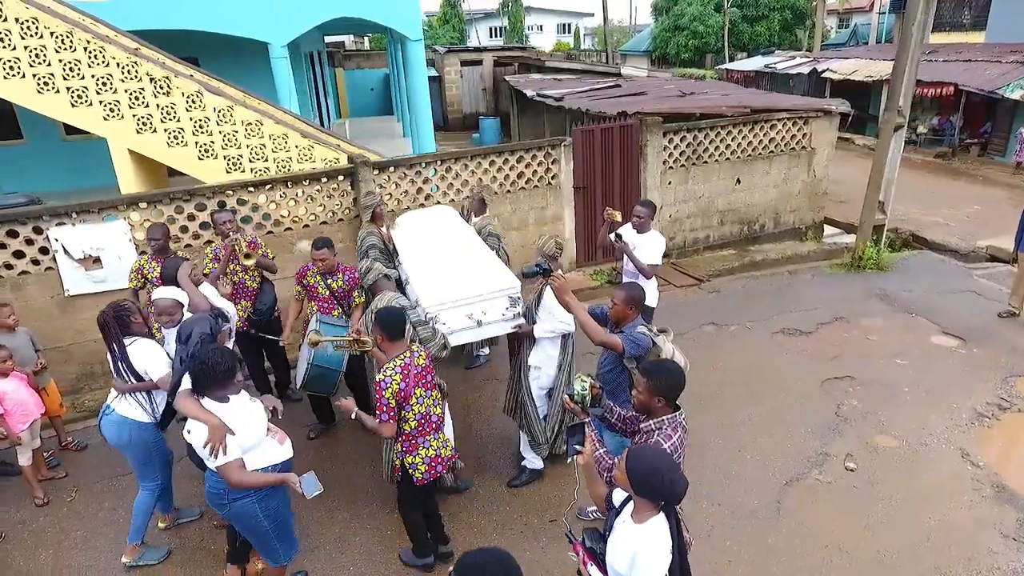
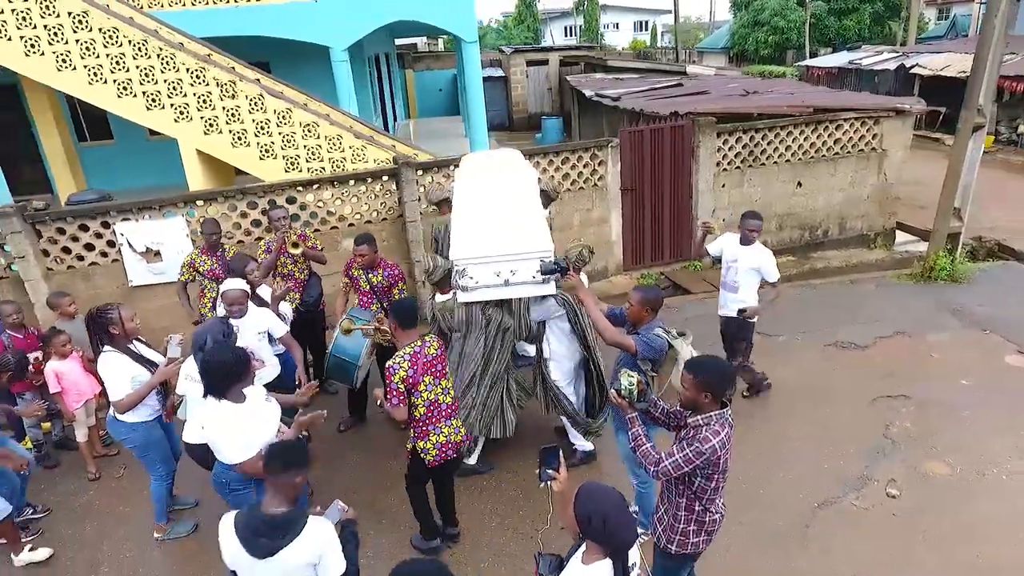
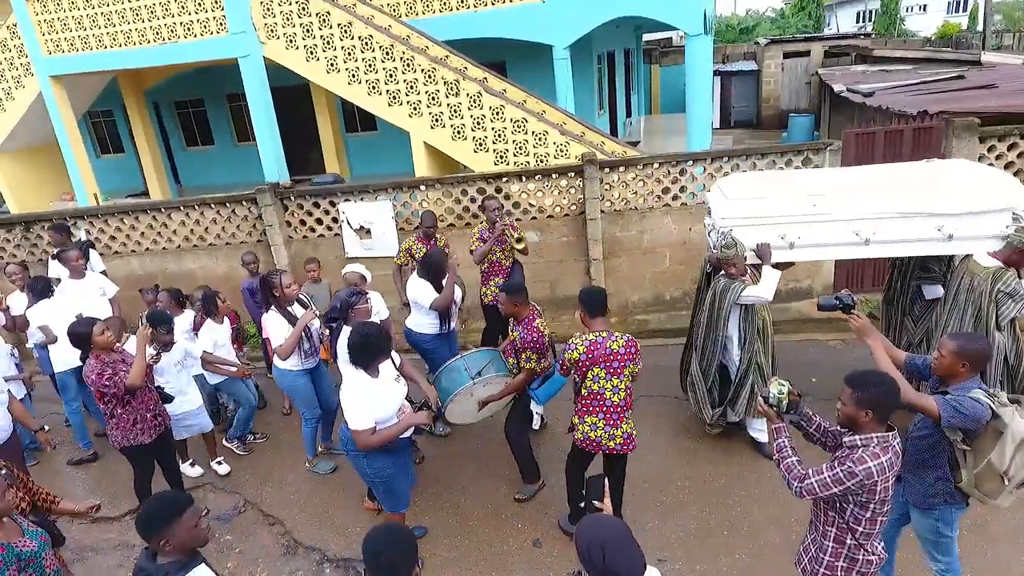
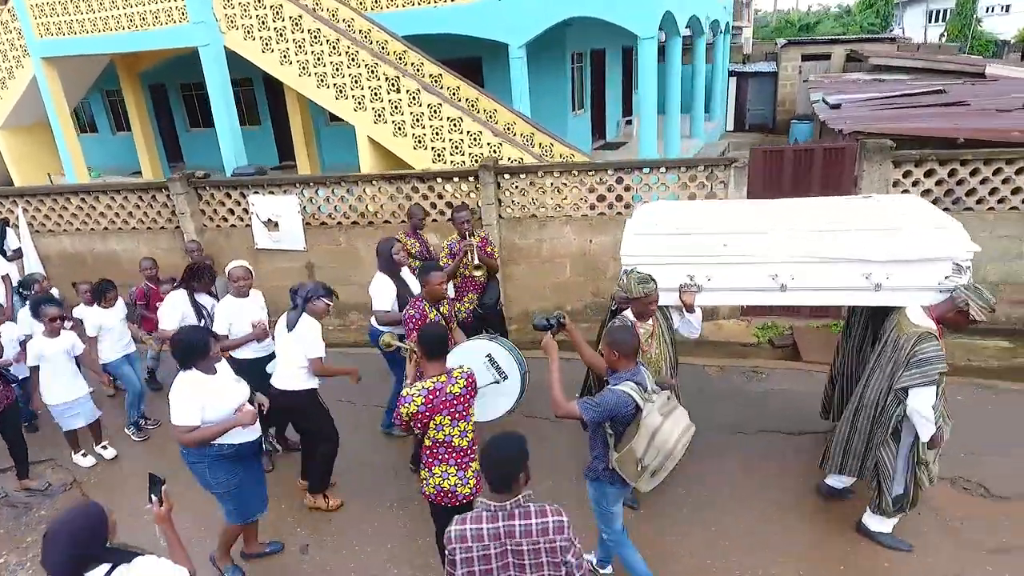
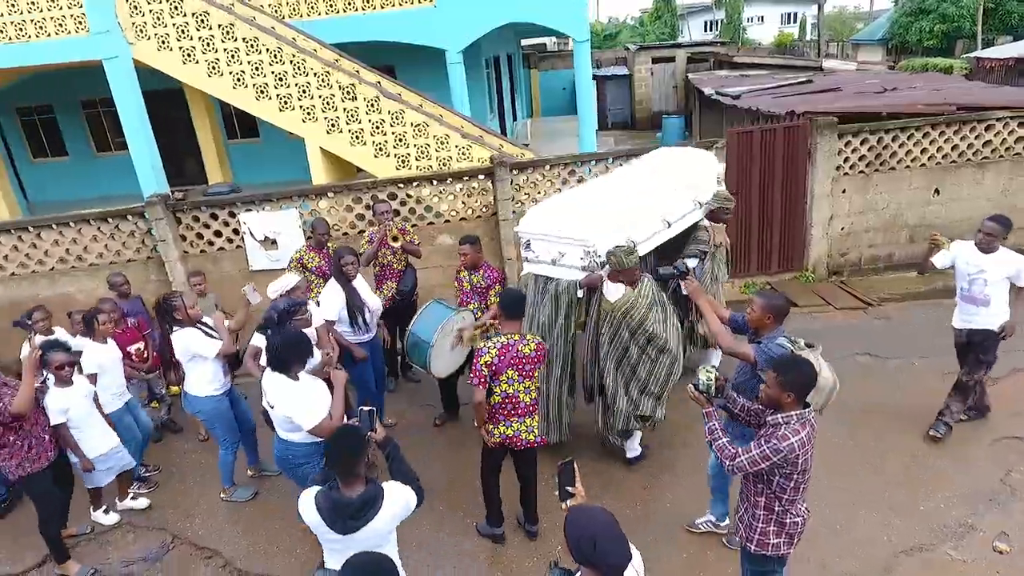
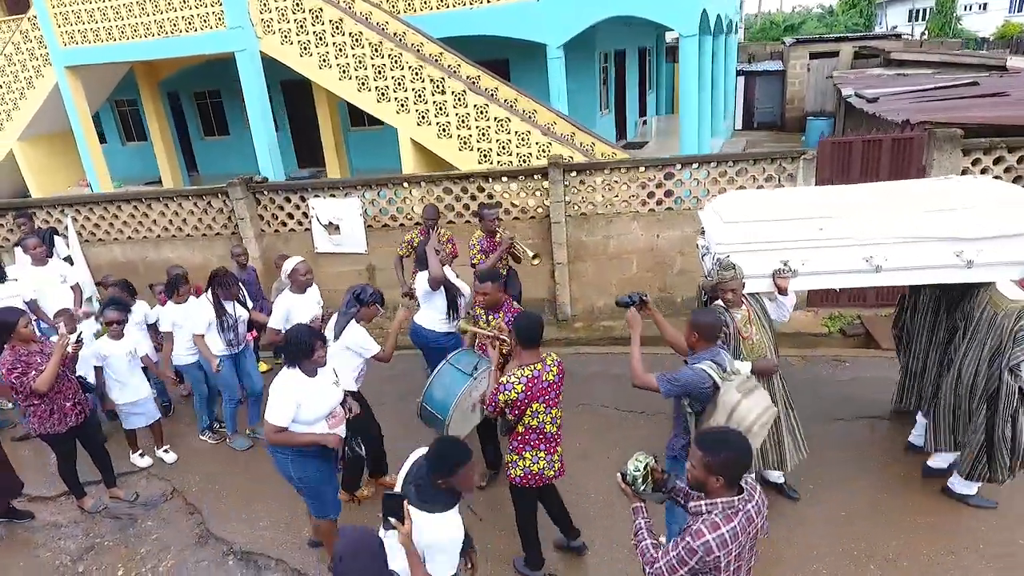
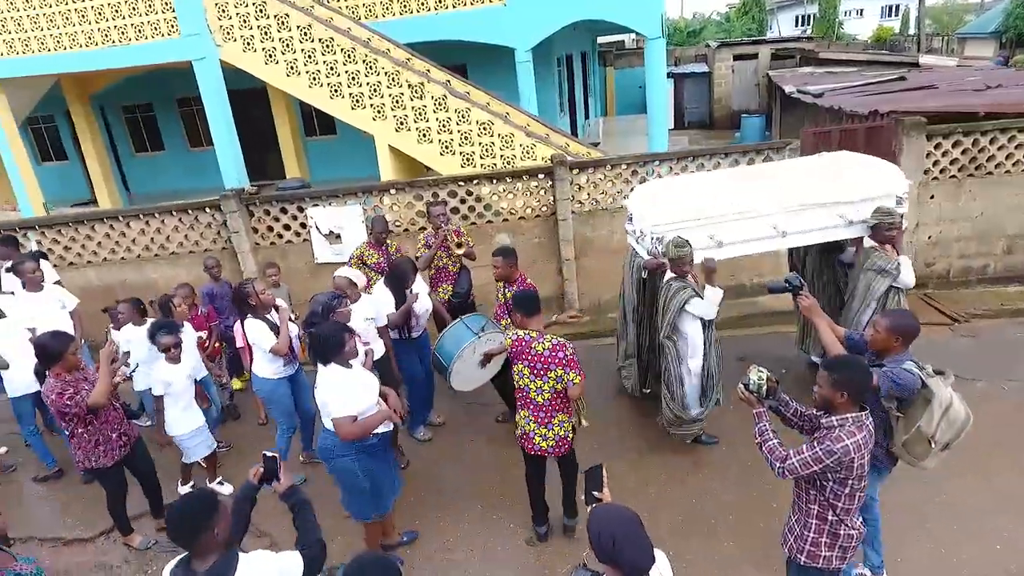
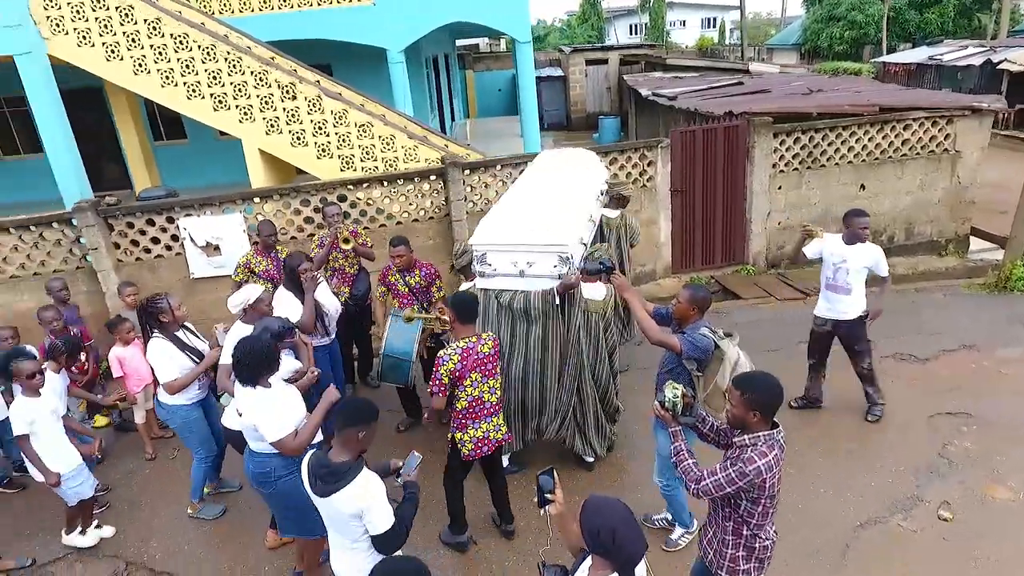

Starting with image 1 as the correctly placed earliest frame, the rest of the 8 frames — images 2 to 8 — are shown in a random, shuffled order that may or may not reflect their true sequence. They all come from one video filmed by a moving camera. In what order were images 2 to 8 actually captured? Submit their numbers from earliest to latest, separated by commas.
2, 8, 5, 7, 3, 6, 4
